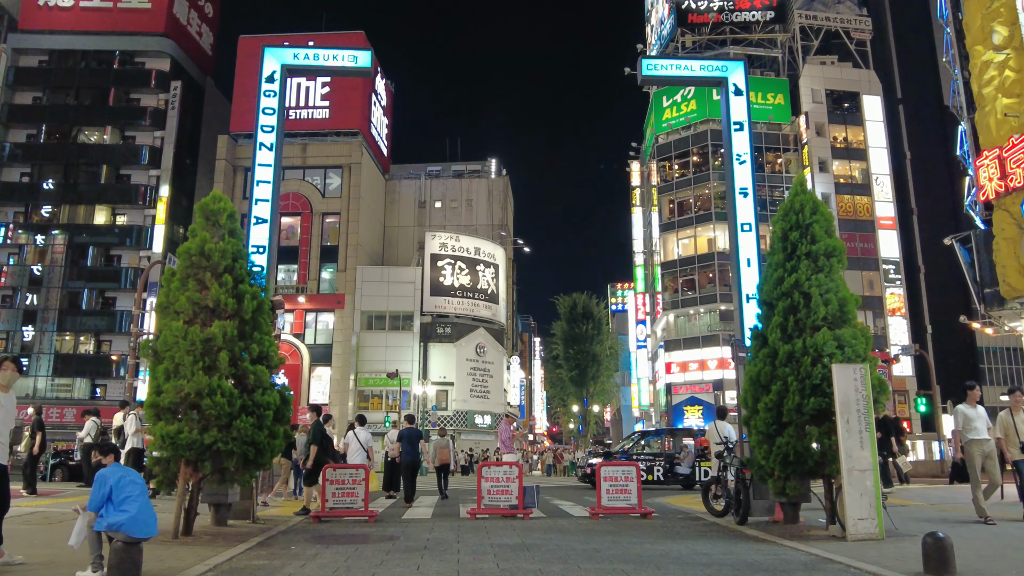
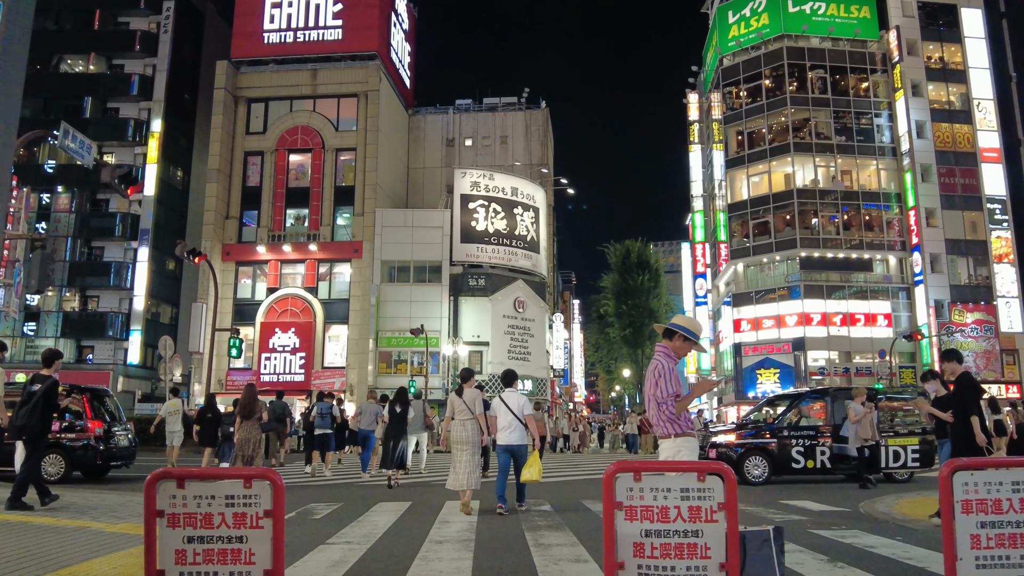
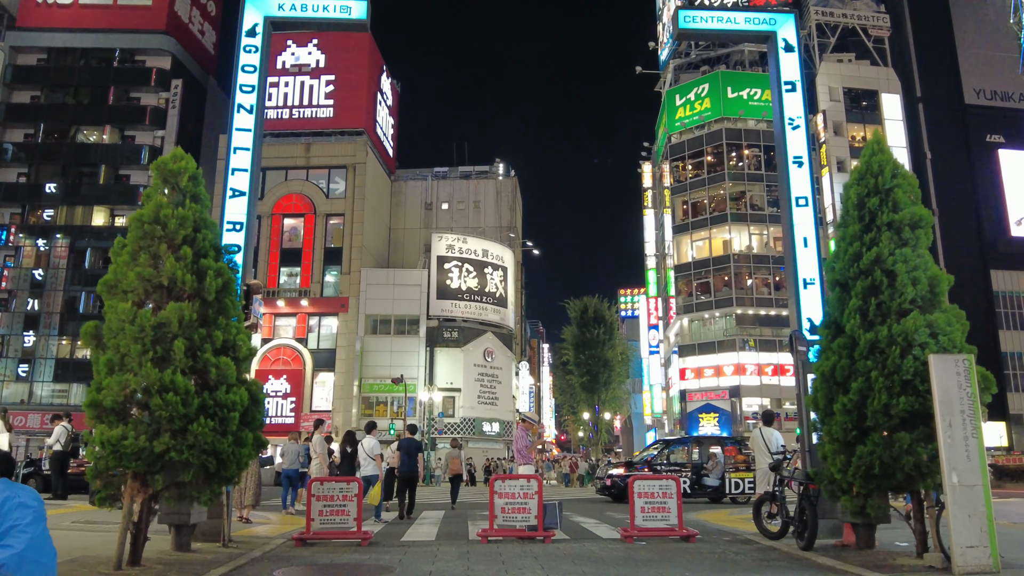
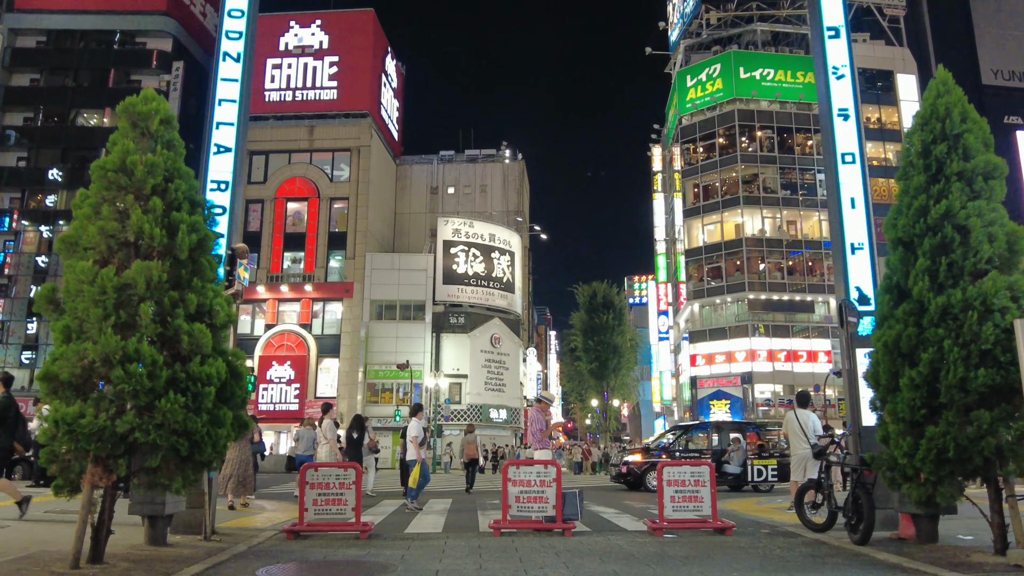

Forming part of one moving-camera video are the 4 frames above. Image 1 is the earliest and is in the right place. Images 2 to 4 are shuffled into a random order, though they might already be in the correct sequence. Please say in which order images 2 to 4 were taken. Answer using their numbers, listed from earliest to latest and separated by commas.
3, 4, 2
